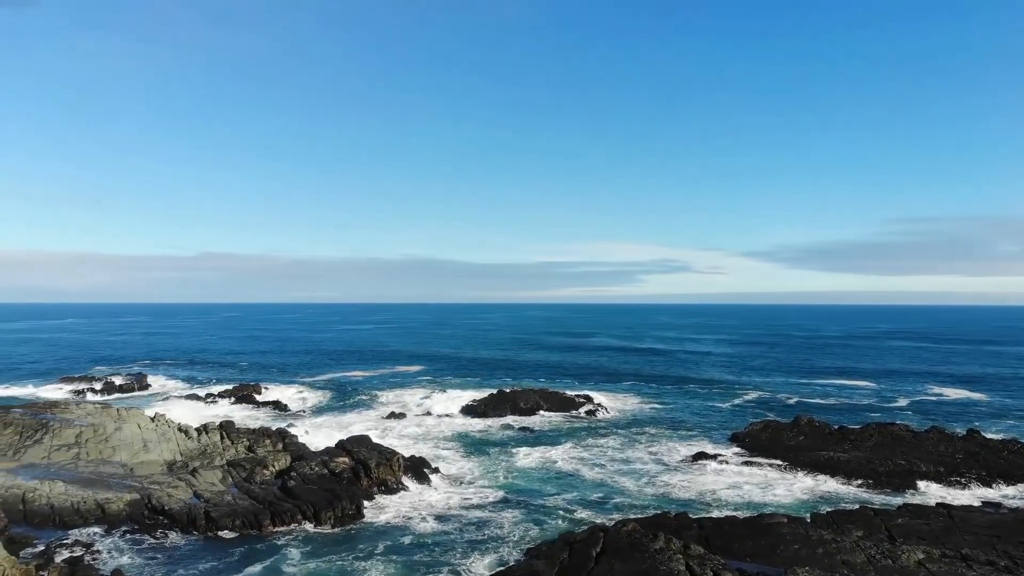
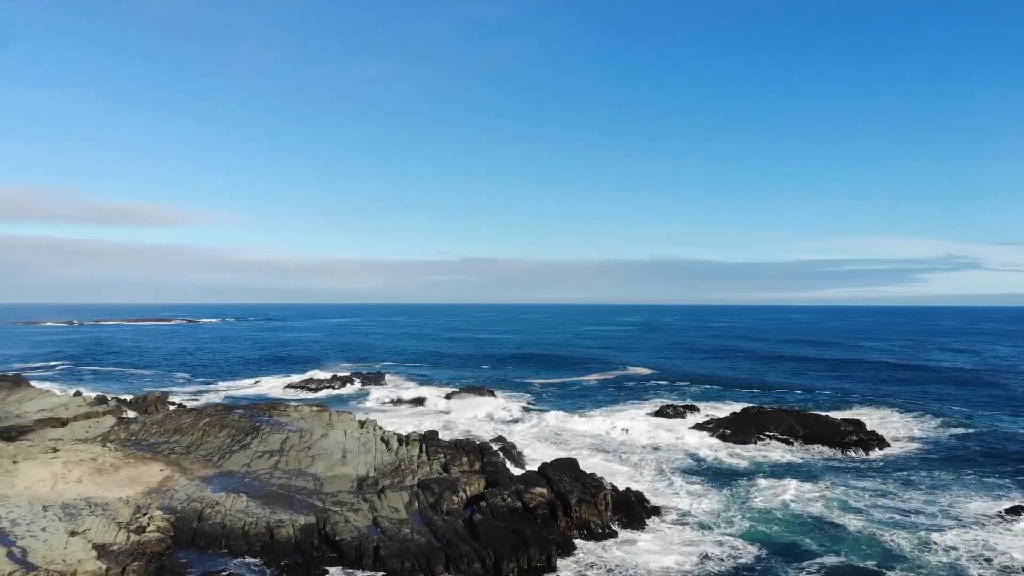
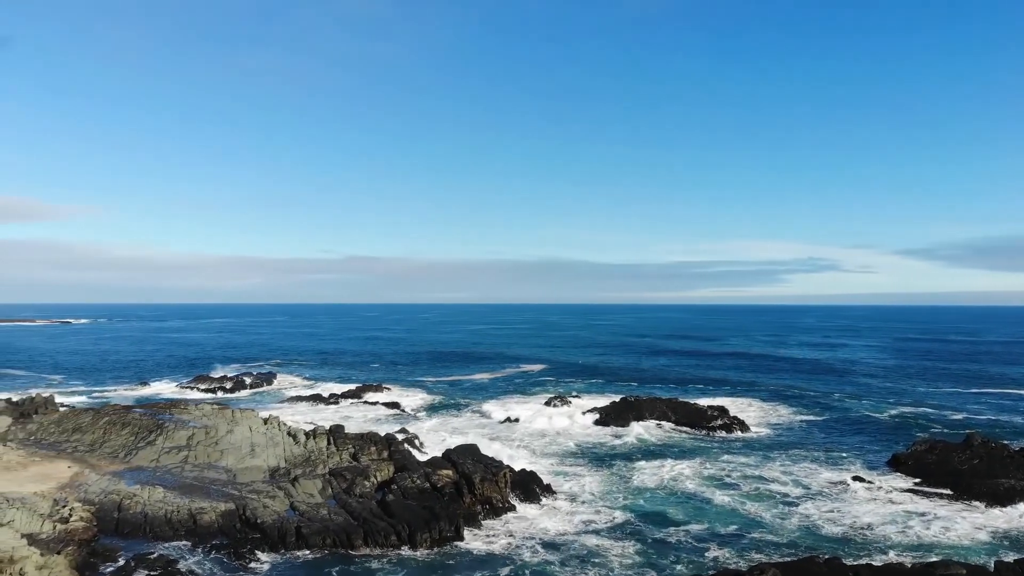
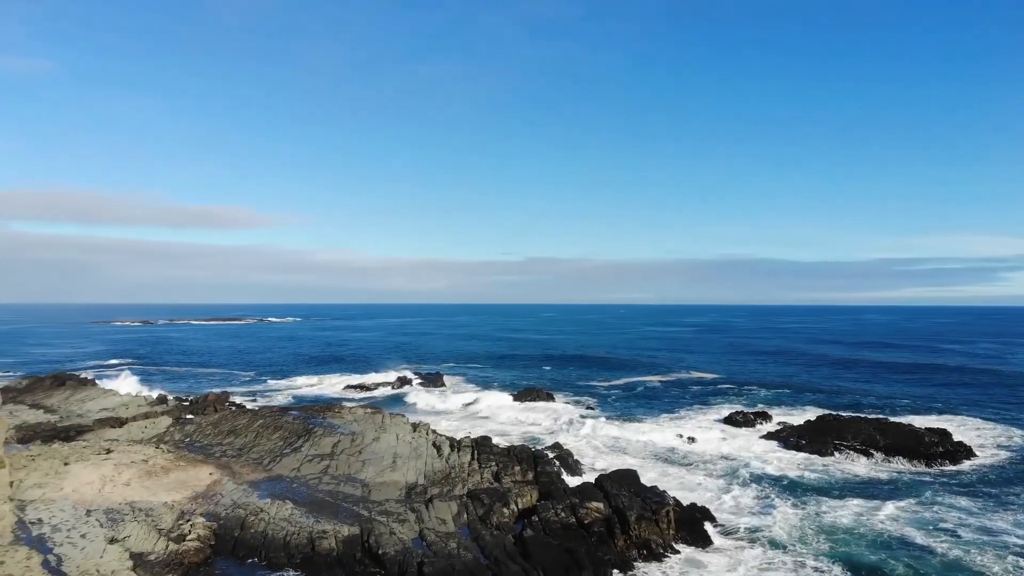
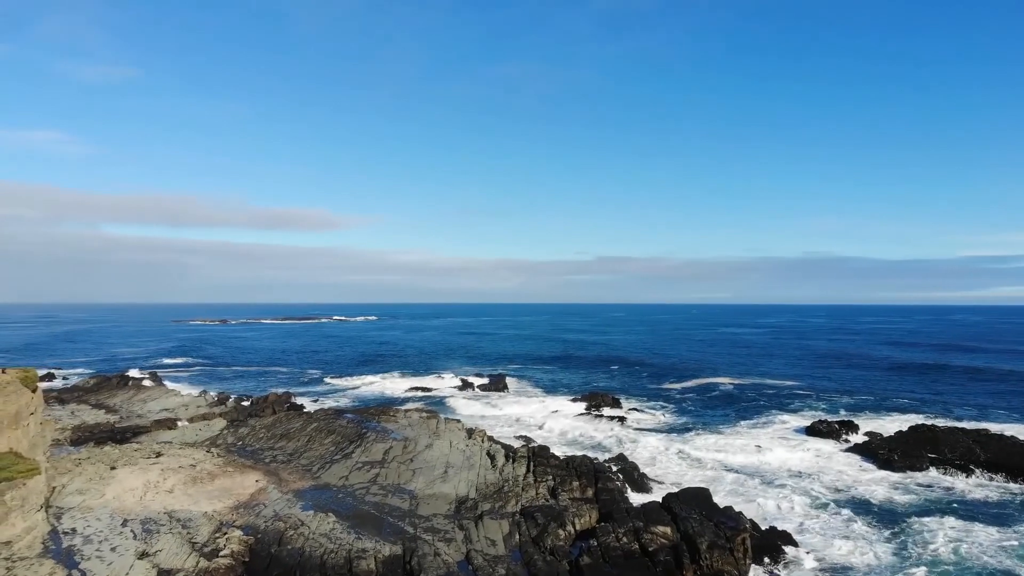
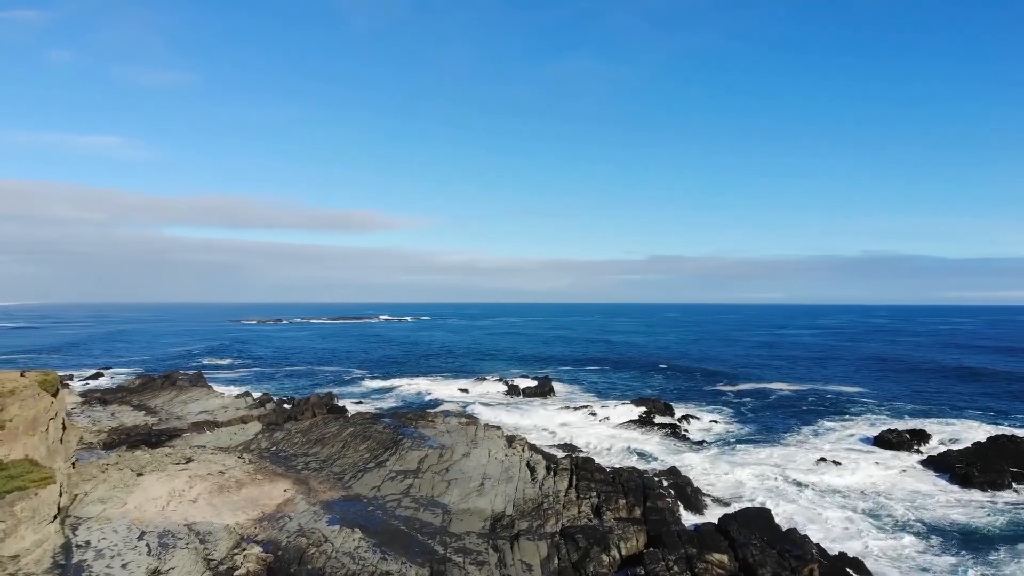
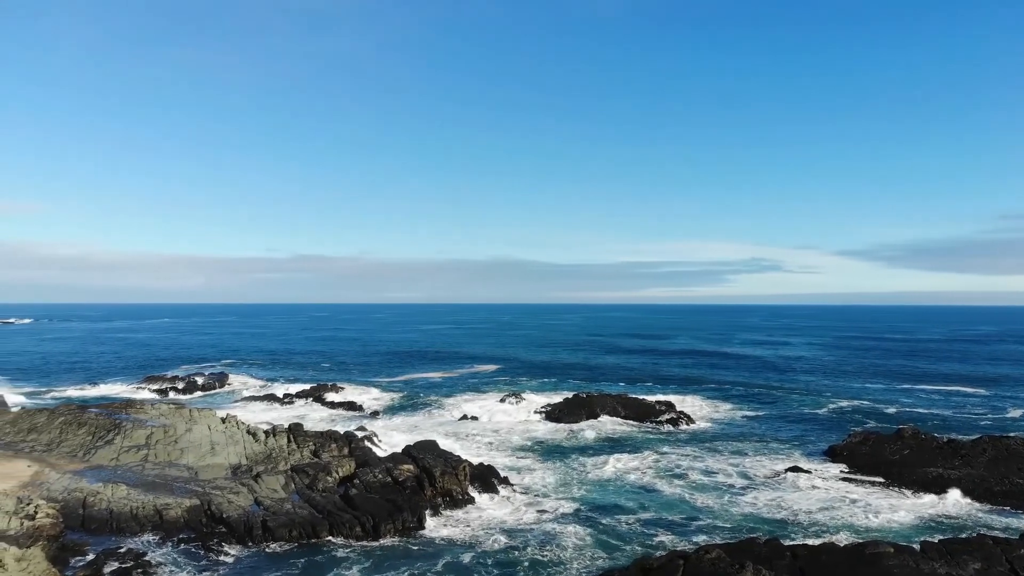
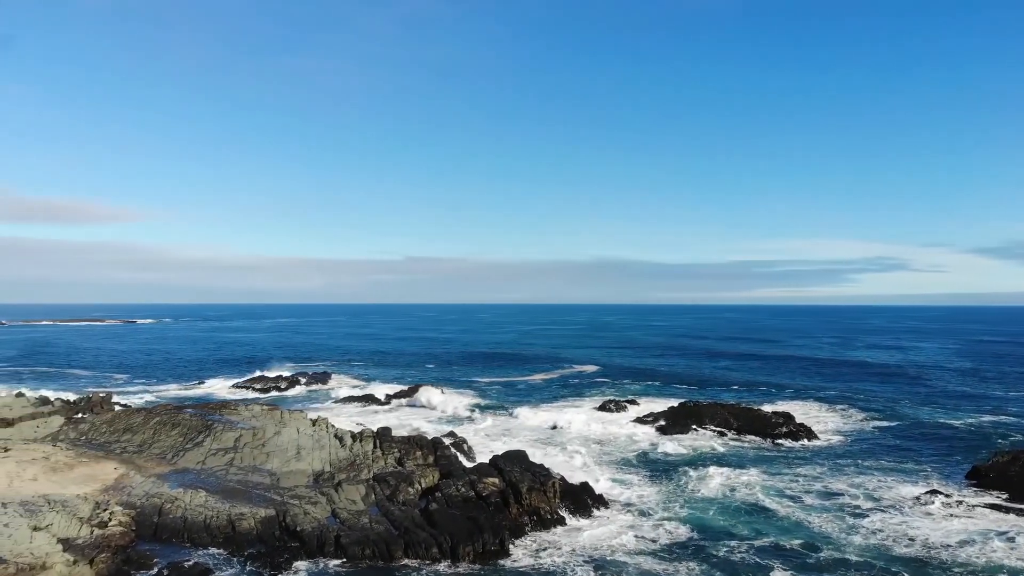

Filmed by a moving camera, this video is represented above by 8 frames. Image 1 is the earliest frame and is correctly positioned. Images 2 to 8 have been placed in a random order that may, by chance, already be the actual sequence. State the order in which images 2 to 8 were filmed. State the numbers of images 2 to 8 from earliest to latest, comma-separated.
7, 3, 8, 2, 4, 5, 6
